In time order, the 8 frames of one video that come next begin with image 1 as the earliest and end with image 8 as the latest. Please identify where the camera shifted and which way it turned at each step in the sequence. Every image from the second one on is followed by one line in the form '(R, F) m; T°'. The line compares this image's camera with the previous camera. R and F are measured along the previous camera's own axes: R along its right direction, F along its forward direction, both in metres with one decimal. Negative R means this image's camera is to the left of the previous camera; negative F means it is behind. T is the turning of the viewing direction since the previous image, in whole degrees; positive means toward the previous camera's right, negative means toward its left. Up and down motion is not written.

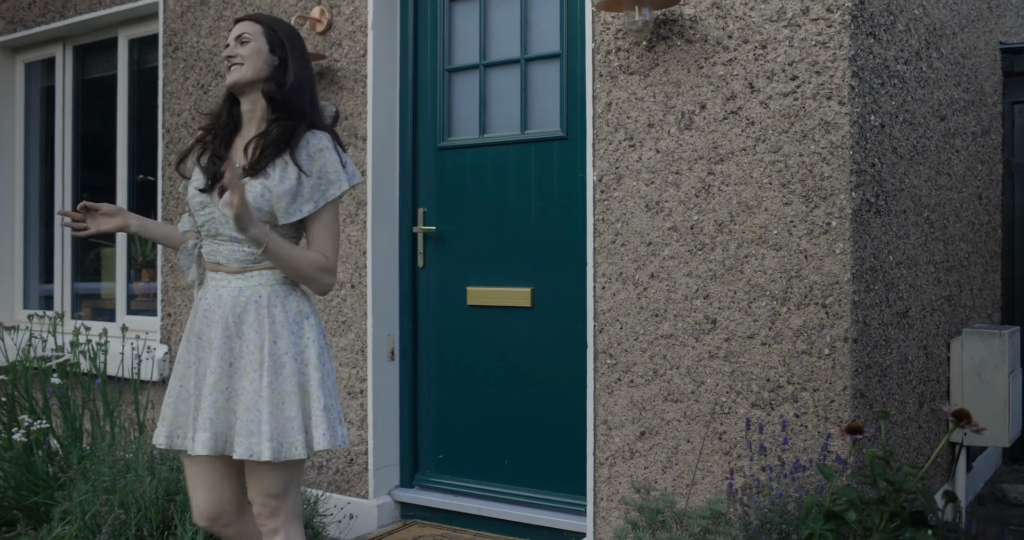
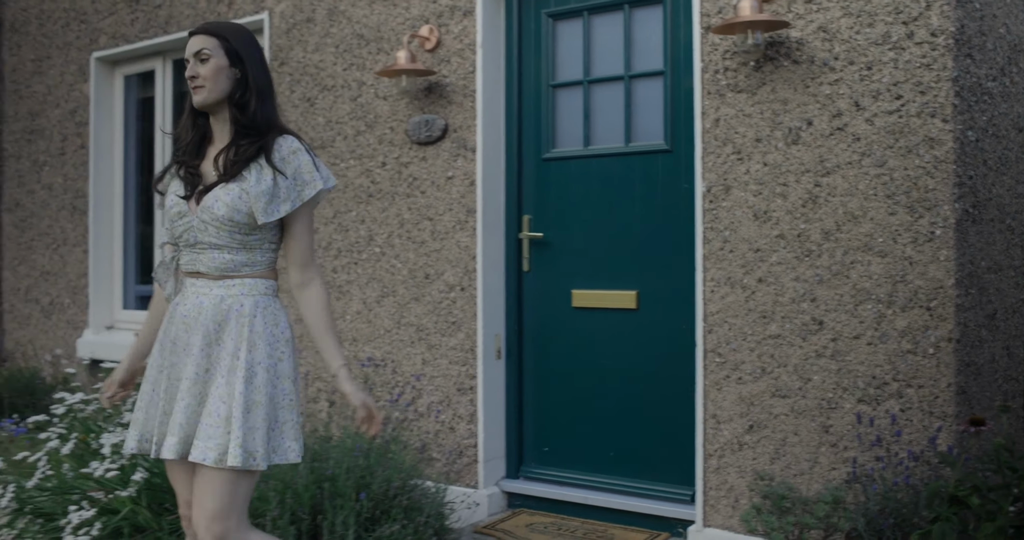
(-0.3, -0.3) m; -1°
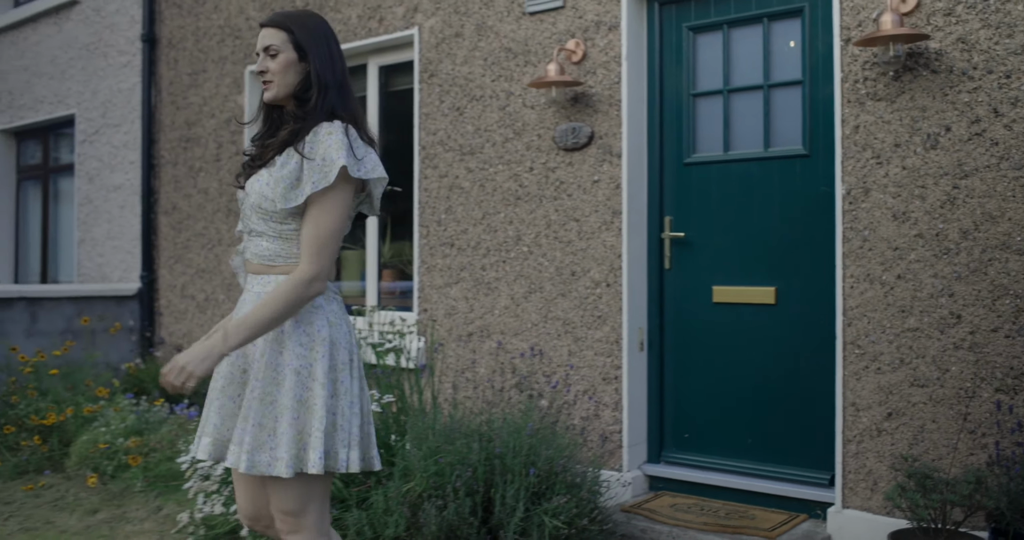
(-0.2, -0.3) m; -5°
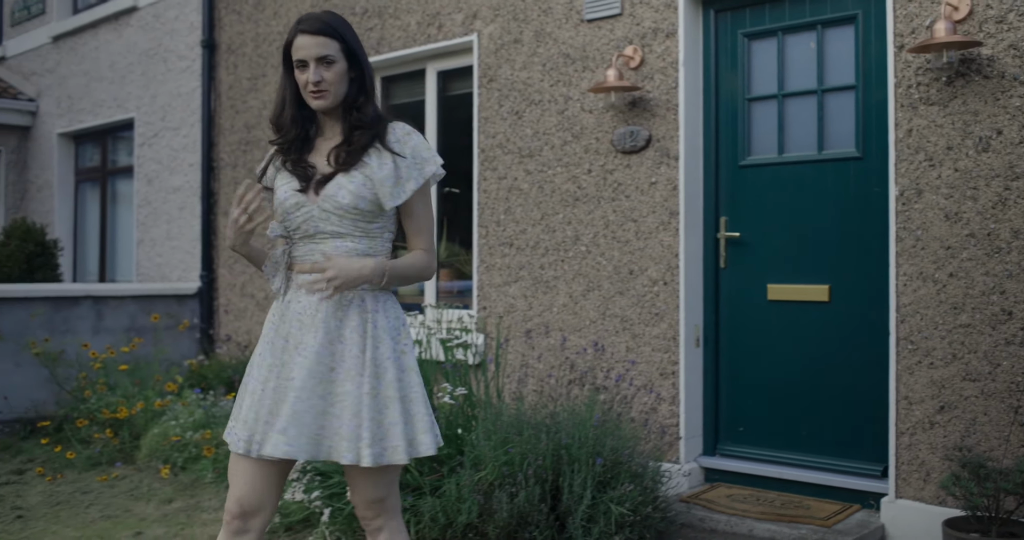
(-0.1, -0.2) m; -2°
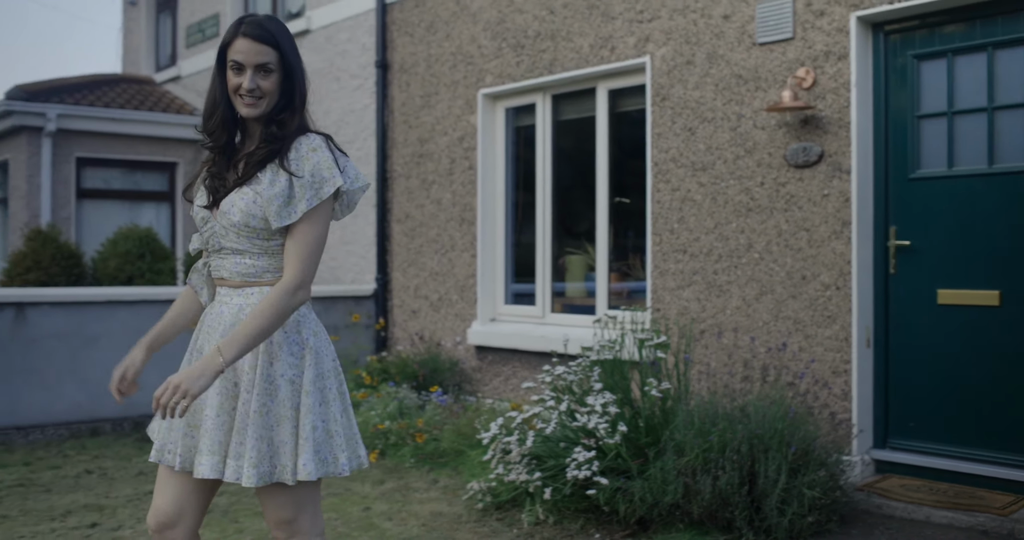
(-0.3, -0.5) m; -6°
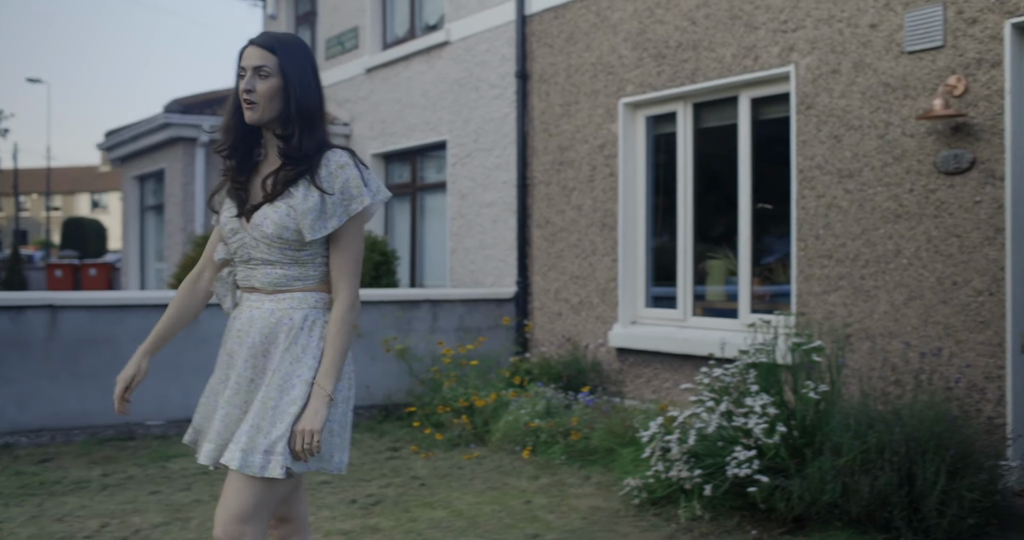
(-0.2, -0.2) m; -6°
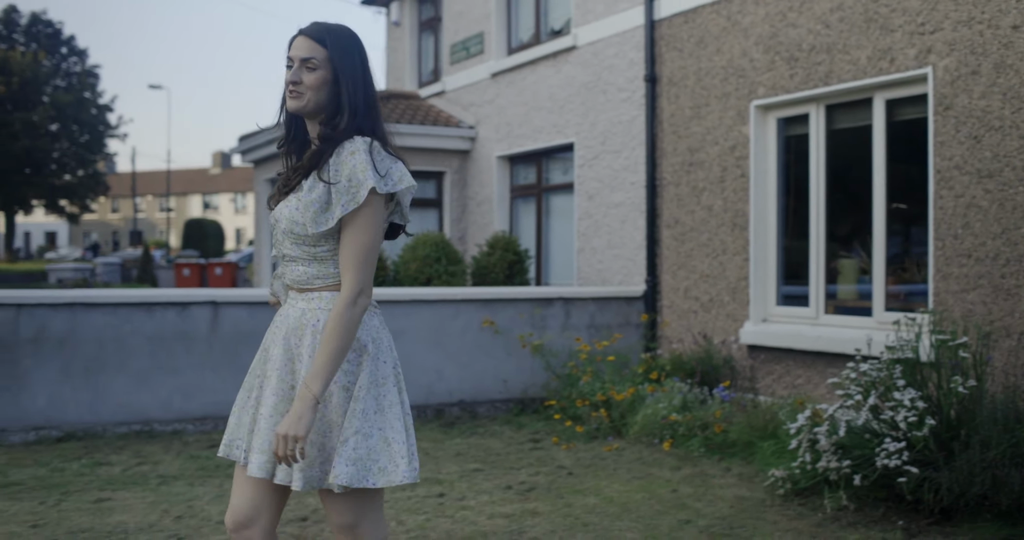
(-0.2, -0.3) m; -5°
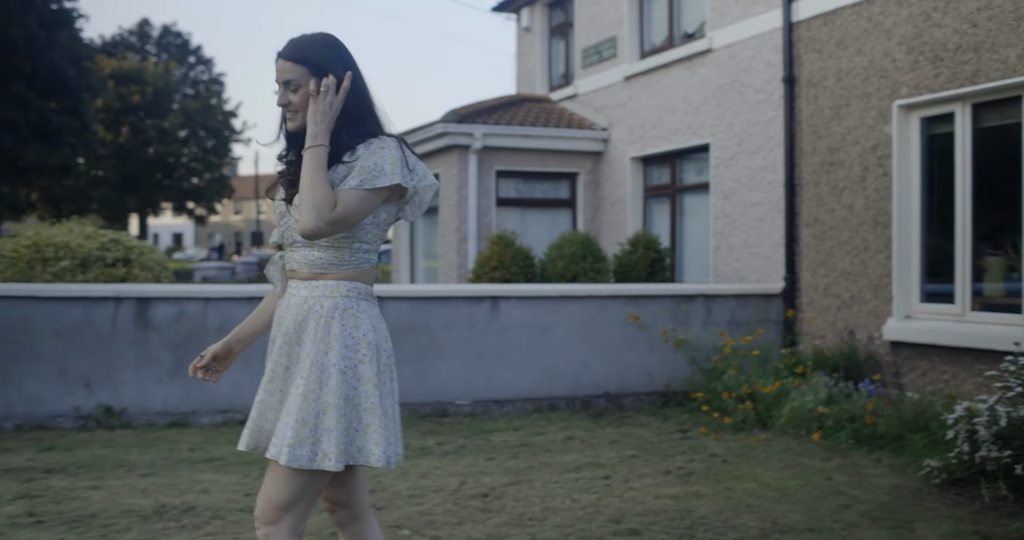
(-0.3, -0.3) m; -6°
